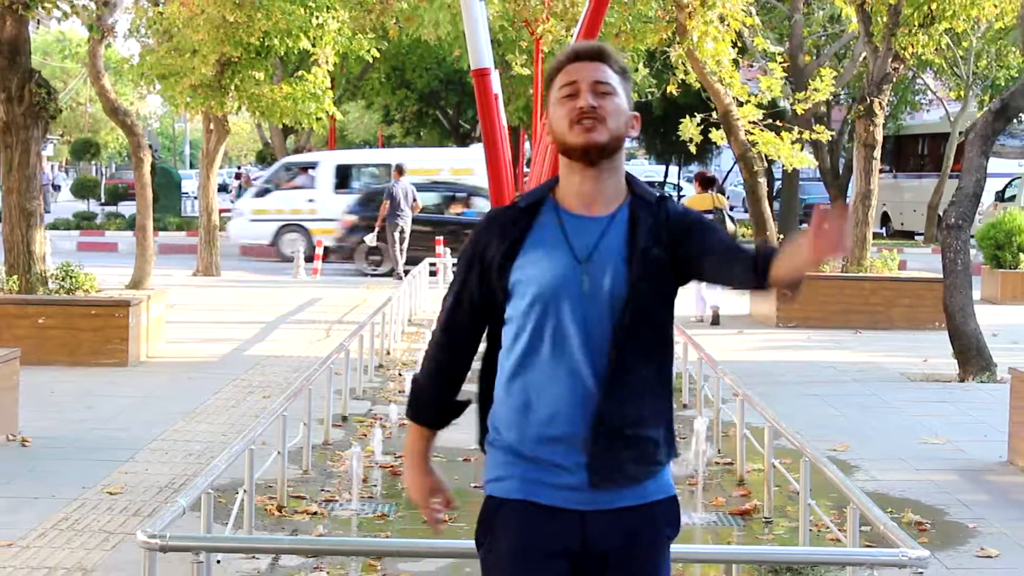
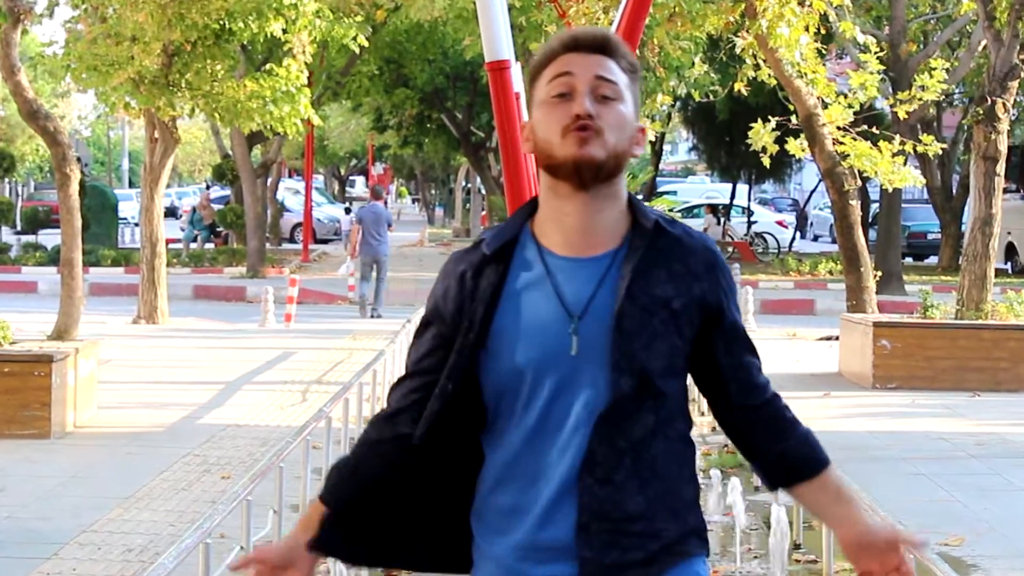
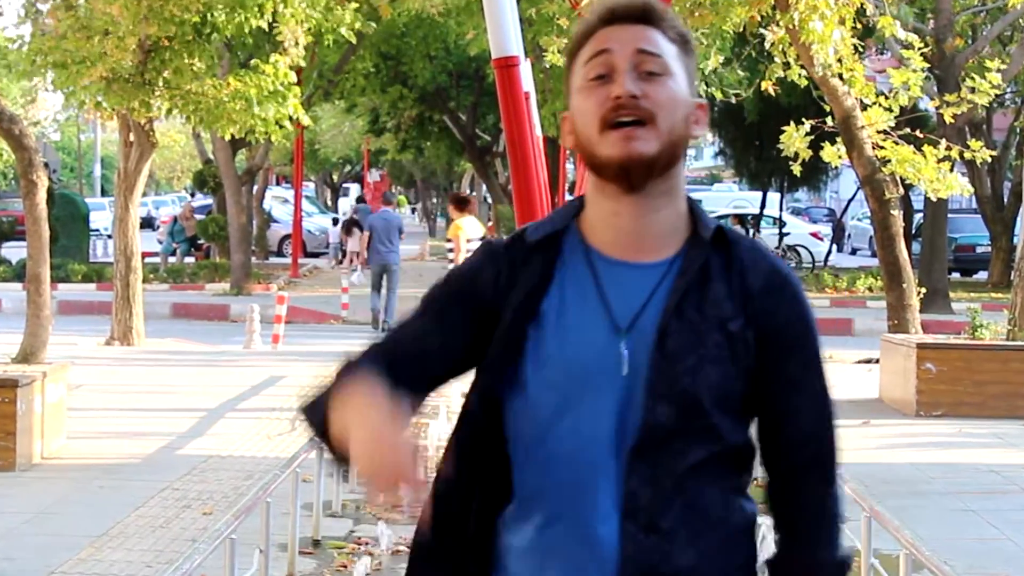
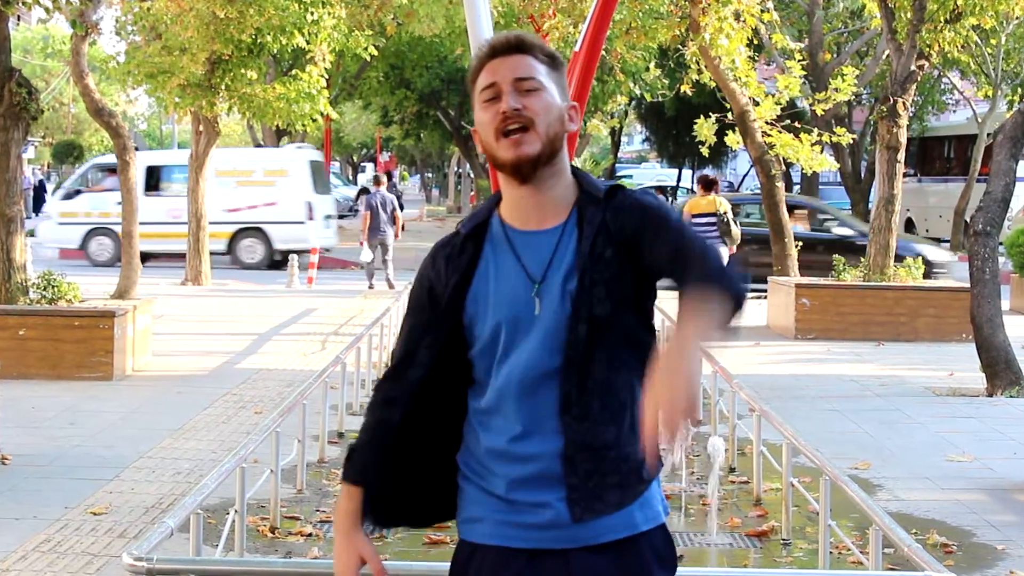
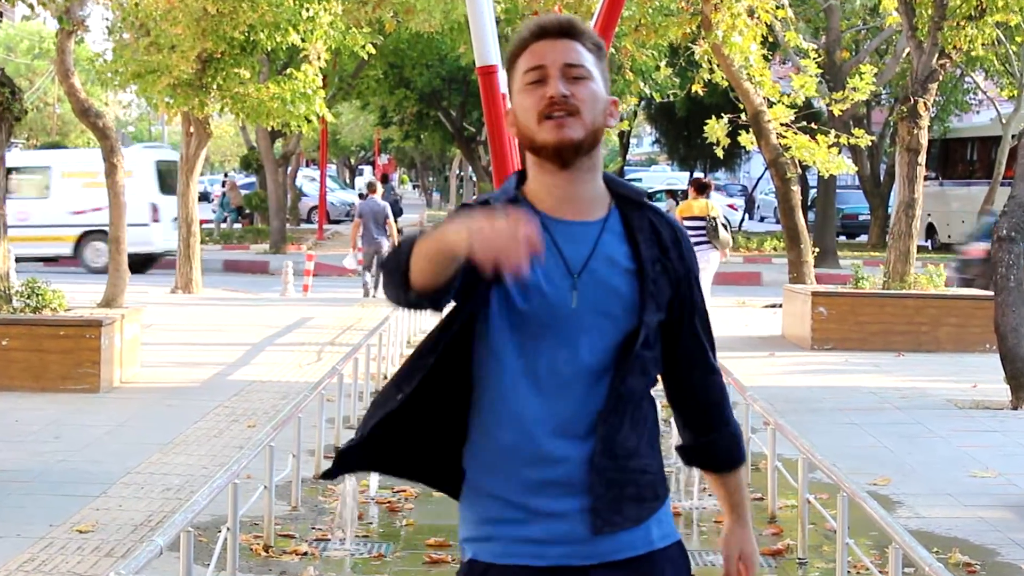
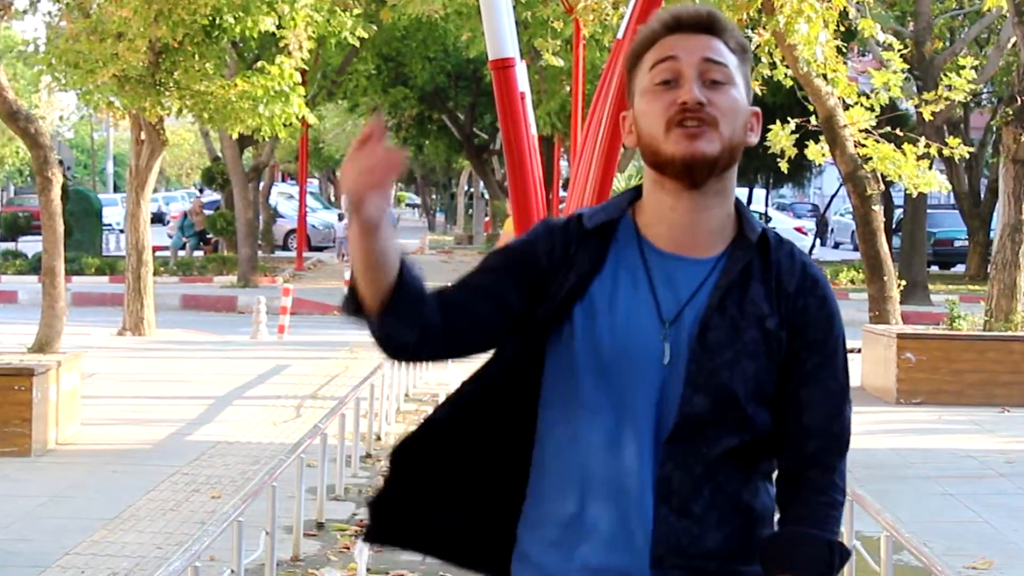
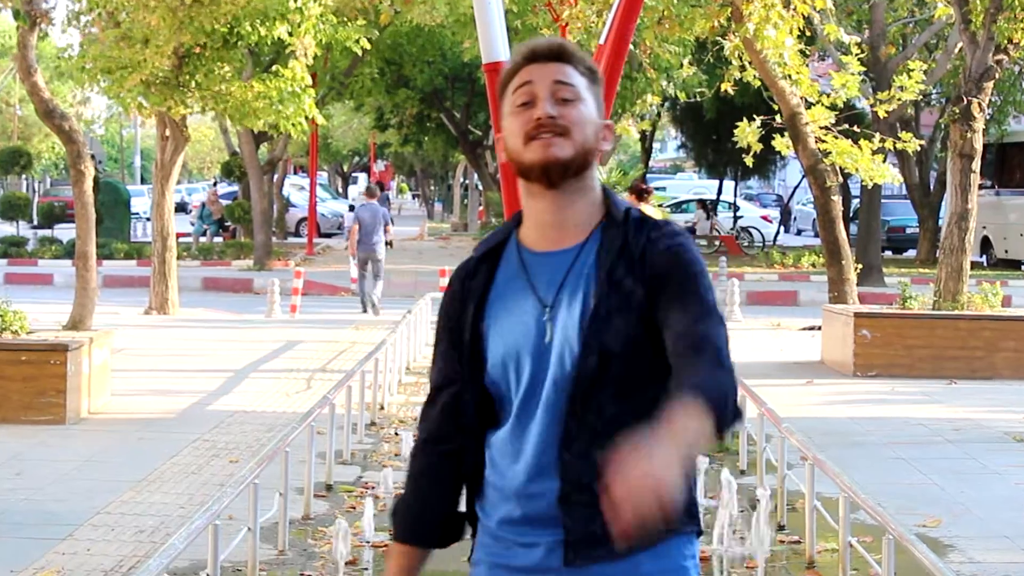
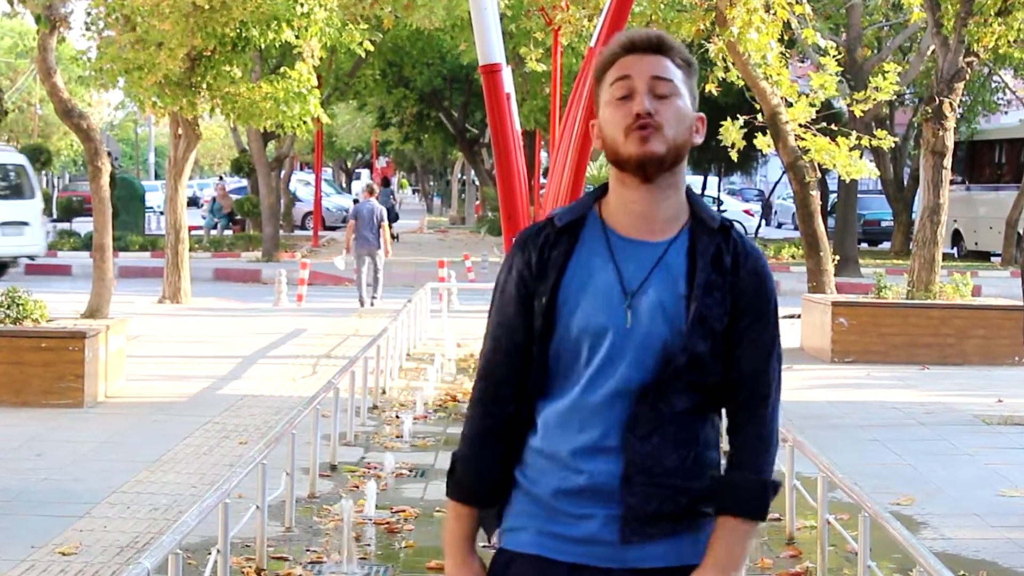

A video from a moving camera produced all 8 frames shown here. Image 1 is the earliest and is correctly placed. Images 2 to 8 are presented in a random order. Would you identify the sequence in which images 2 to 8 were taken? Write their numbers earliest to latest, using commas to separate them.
4, 5, 8, 7, 2, 6, 3
